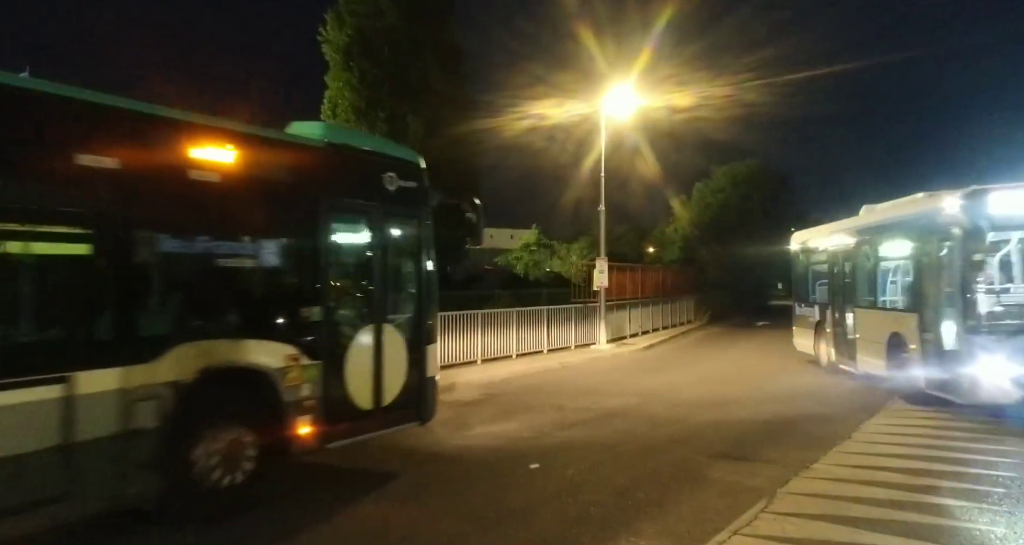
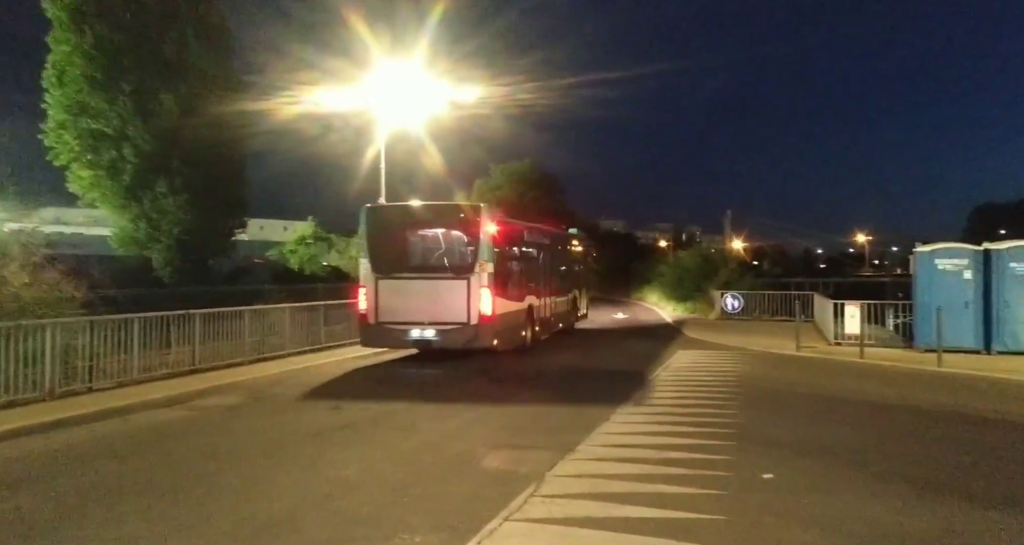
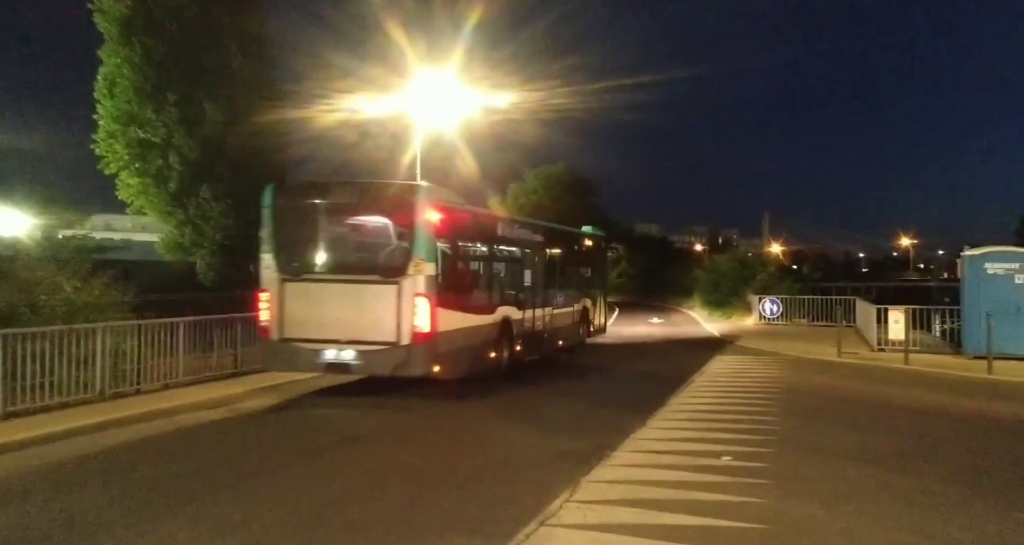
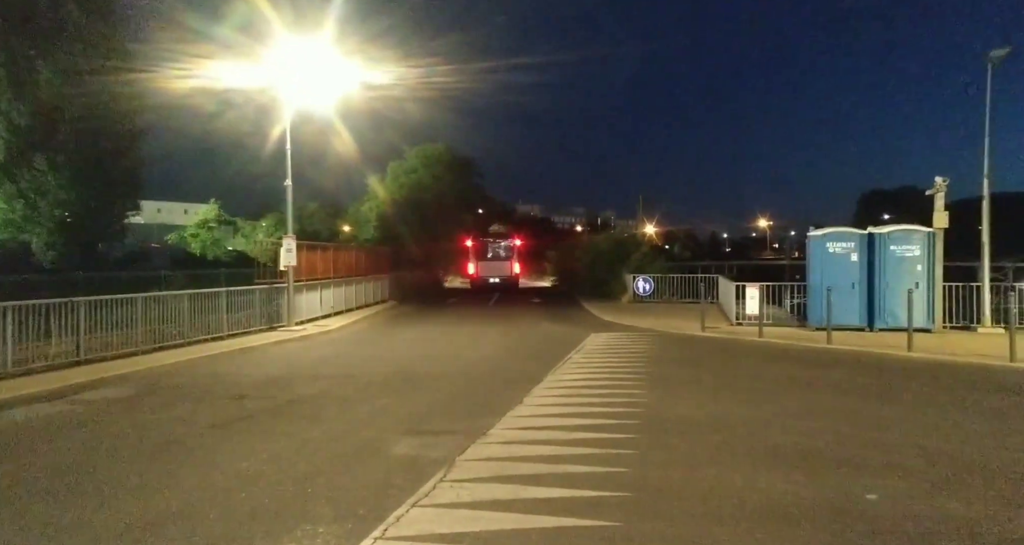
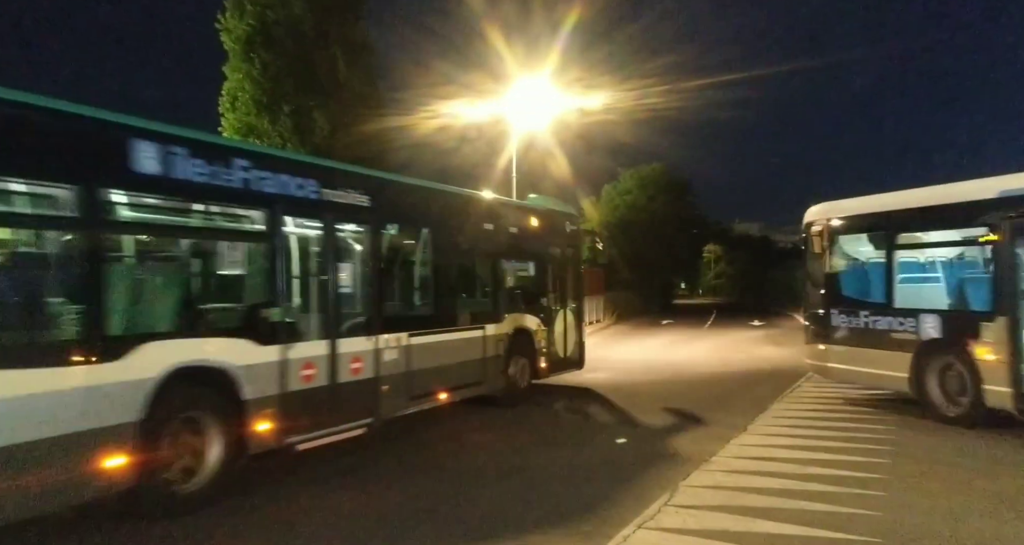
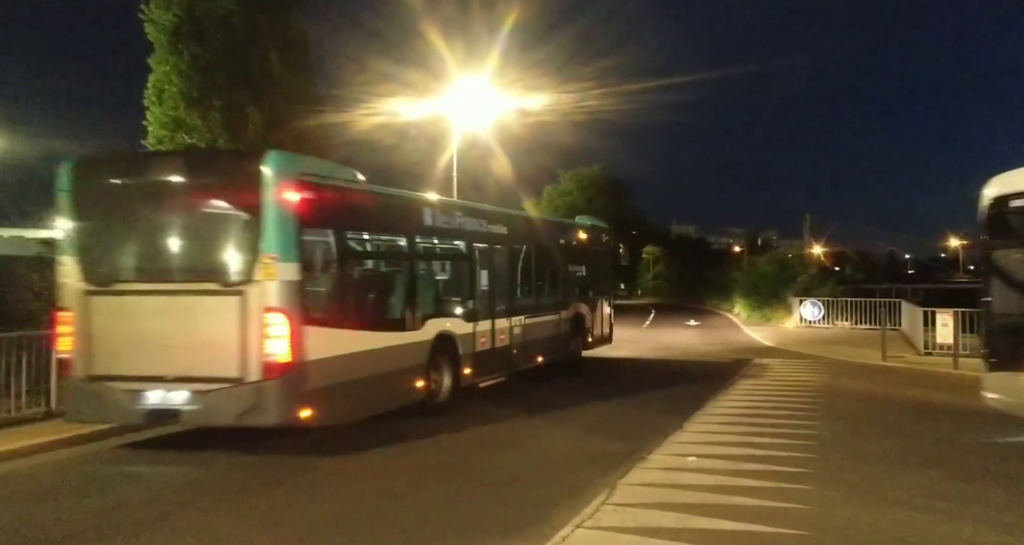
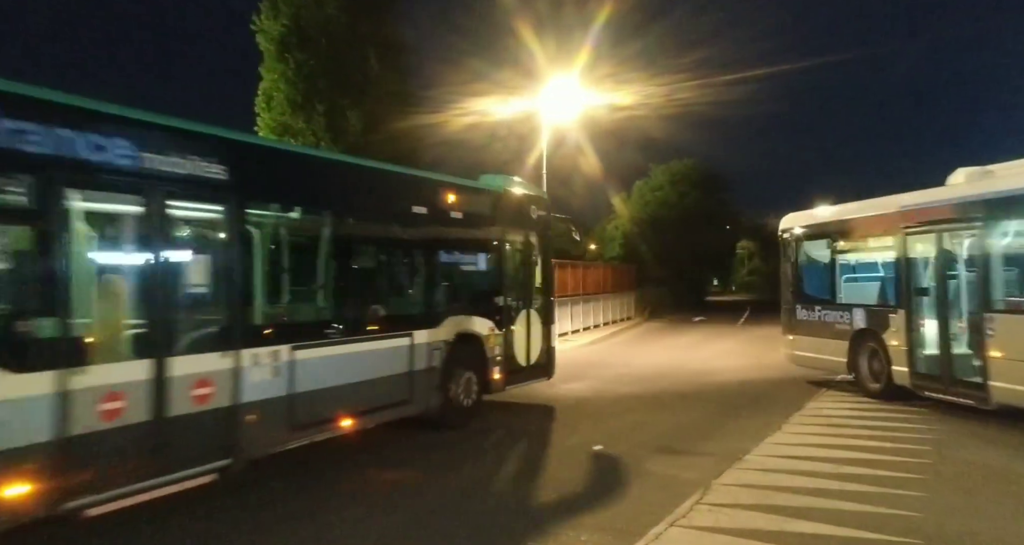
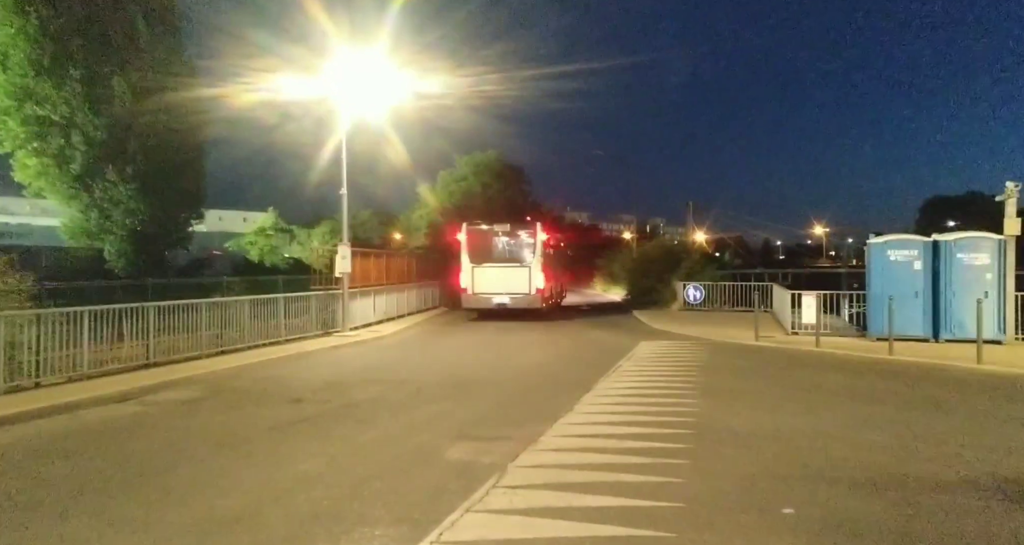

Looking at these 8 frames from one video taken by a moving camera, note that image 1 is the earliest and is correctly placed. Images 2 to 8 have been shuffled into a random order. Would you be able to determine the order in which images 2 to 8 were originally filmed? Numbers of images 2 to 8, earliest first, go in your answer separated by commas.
7, 5, 6, 3, 2, 8, 4
